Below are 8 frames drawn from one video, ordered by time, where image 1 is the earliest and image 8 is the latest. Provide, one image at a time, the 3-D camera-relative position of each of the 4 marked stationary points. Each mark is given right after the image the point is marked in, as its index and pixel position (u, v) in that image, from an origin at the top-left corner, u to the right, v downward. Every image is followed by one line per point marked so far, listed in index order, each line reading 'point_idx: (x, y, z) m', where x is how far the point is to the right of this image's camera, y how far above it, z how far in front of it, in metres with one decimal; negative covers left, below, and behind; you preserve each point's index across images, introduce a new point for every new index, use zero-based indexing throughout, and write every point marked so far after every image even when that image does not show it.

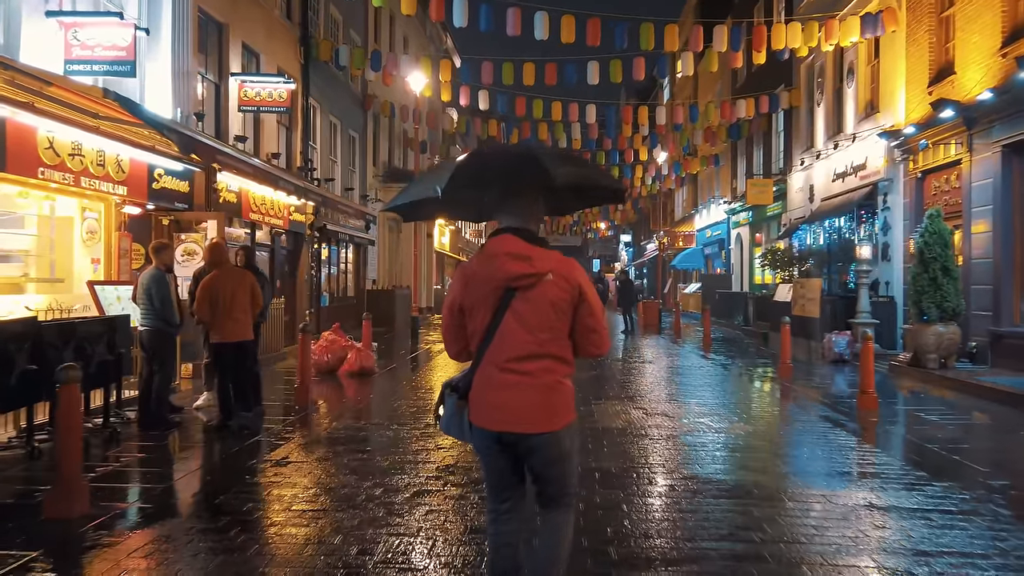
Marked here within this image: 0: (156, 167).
0: (-5.5, +1.9, +11.1) m
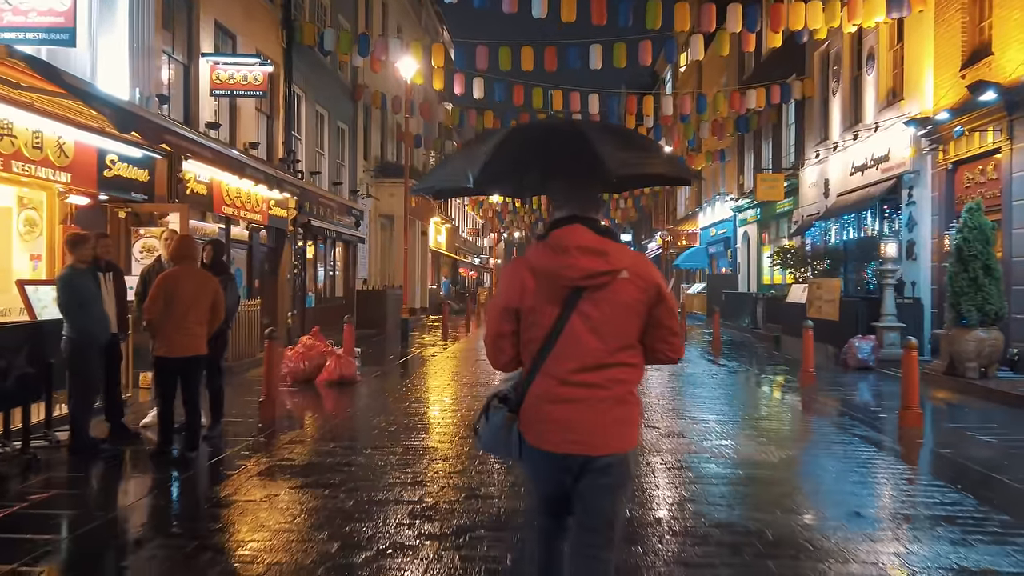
0: (-5.6, +1.9, +9.9) m
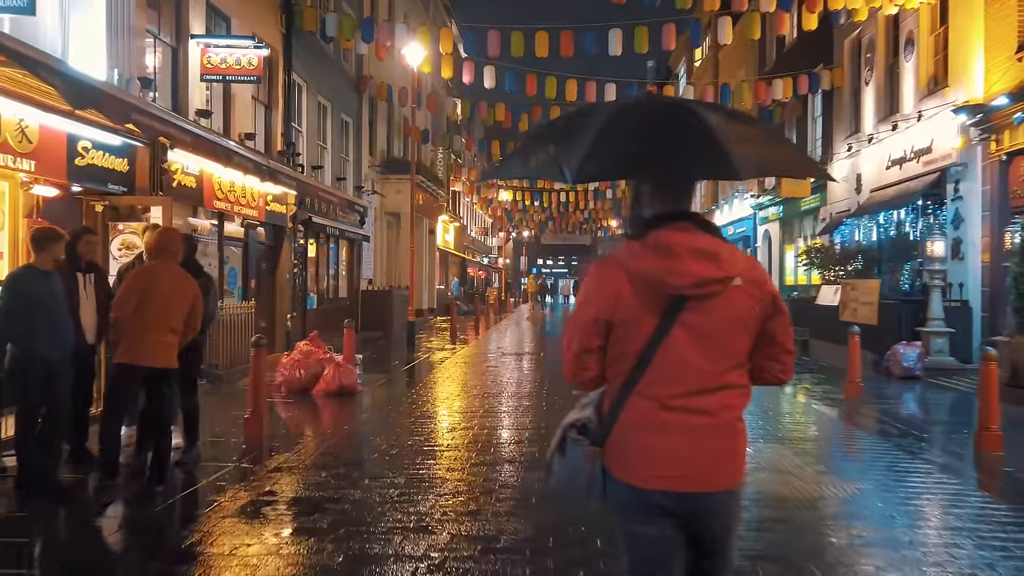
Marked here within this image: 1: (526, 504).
0: (-5.4, +1.8, +8.9) m
1: (+0.1, -1.7, +5.5) m
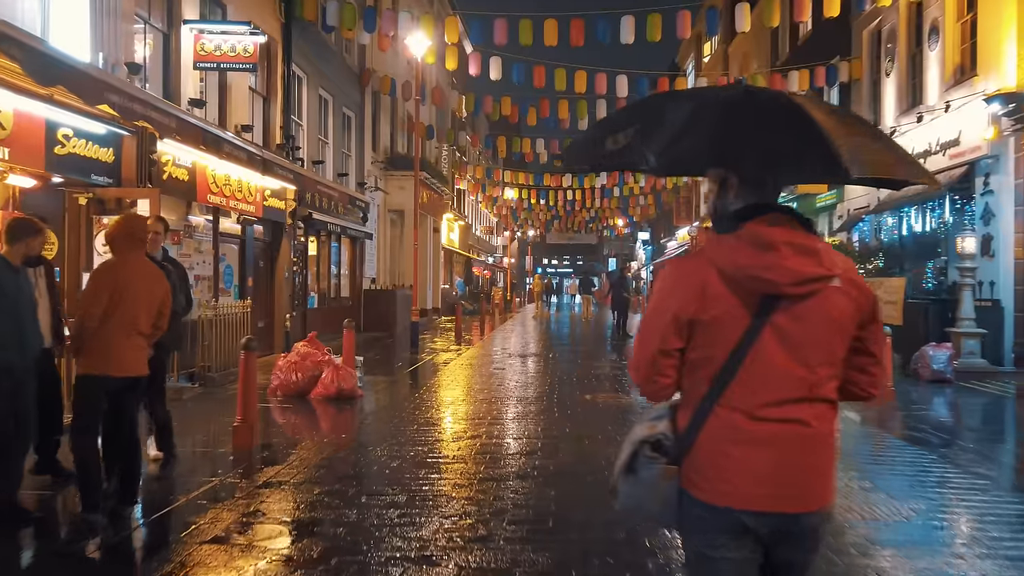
0: (-5.2, +1.9, +8.3) m
1: (+0.2, -1.7, +4.9) m
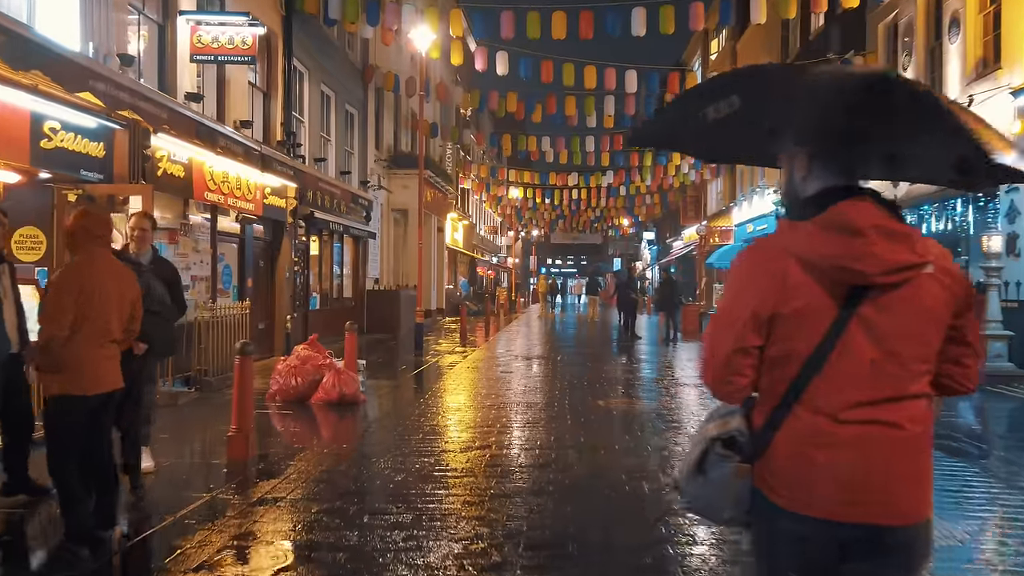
0: (-5.1, +1.9, +7.9) m
1: (+0.3, -1.7, +4.5) m
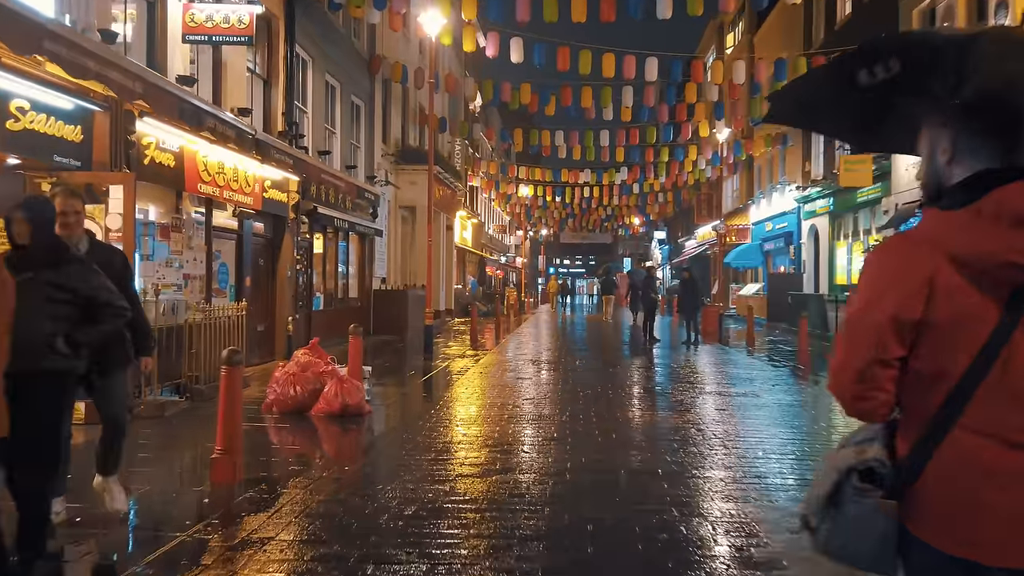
0: (-4.9, +1.9, +7.0) m
1: (+0.5, -1.7, +3.5) m
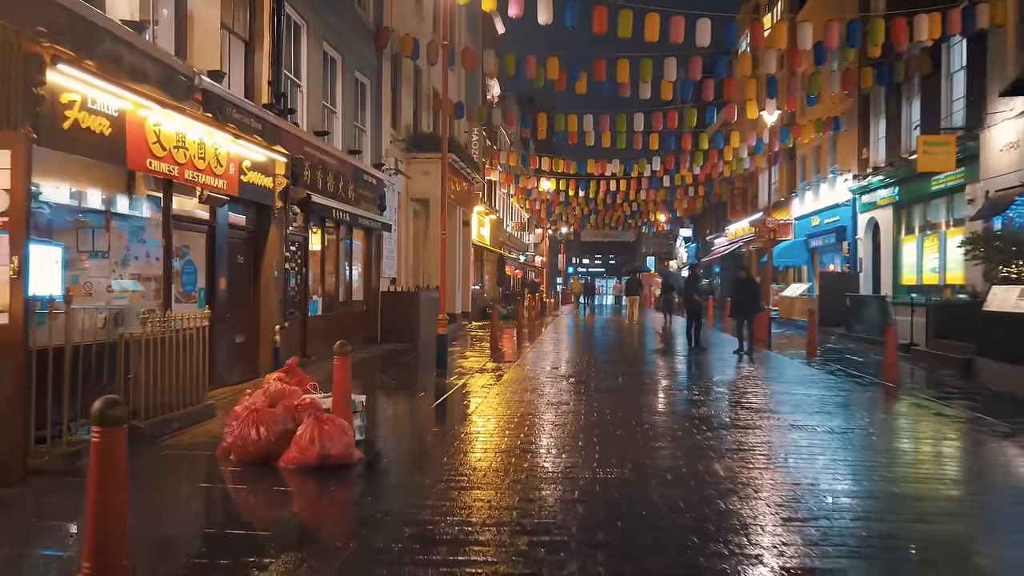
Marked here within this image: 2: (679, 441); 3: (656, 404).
0: (-4.6, +1.8, +4.7) m
1: (+0.8, -1.7, +1.1) m
2: (+2.1, -1.8, +8.1) m
3: (+2.3, -1.8, +10.7) m
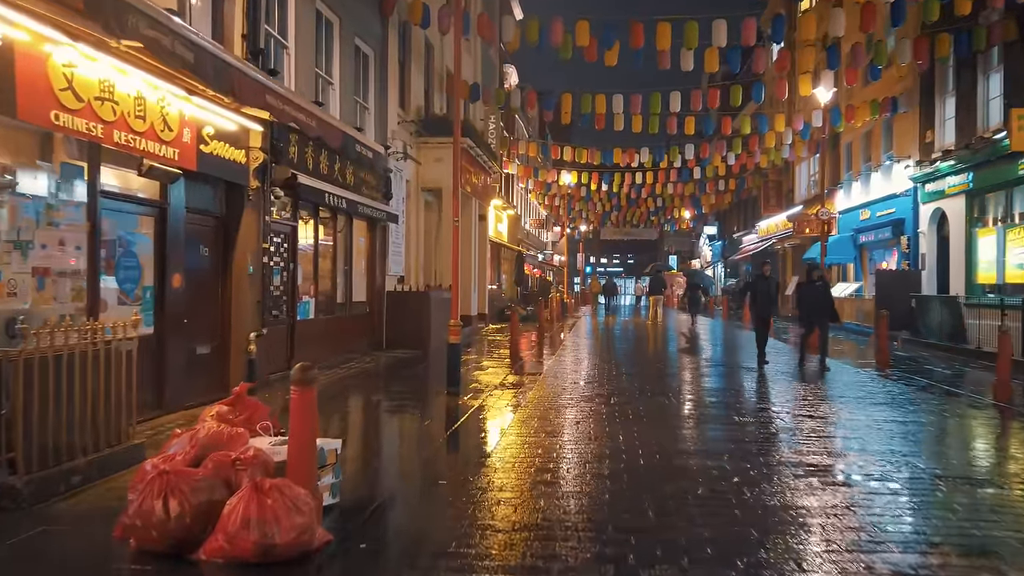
0: (-4.3, +1.8, +2.6) m
1: (+0.9, -1.7, -1.1) m
2: (+2.4, -1.8, +5.8) m
3: (+2.6, -1.8, +8.4) m
